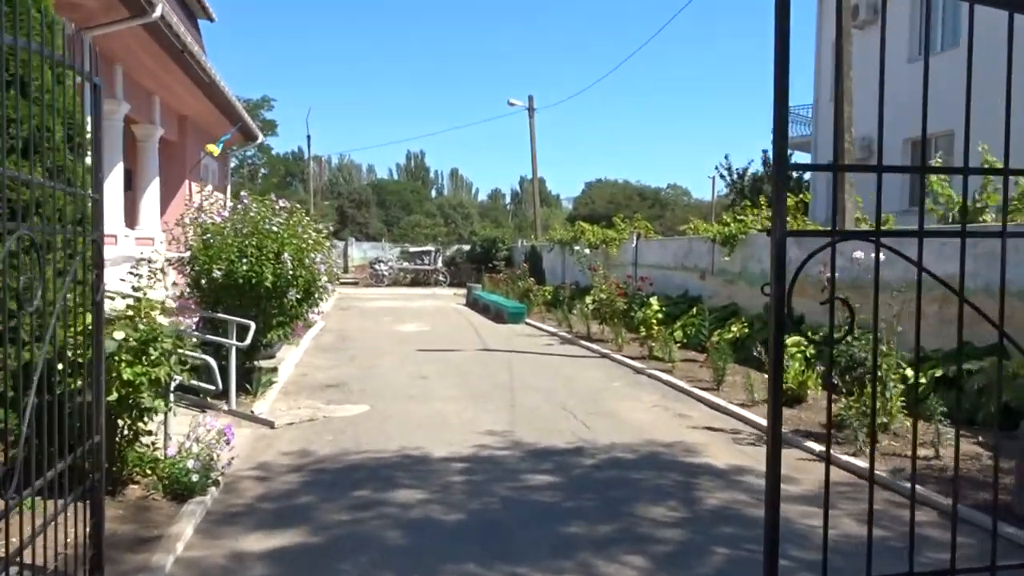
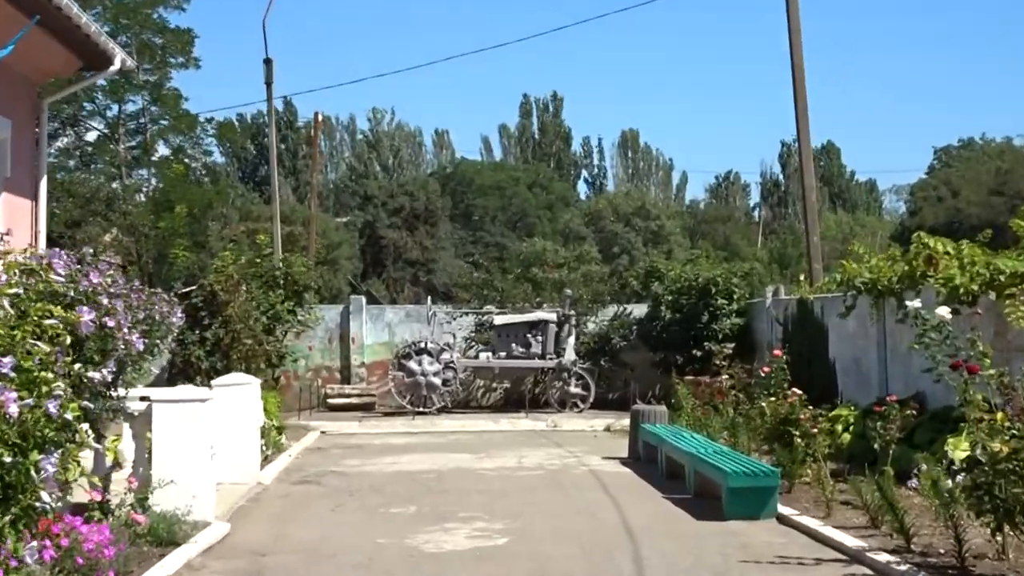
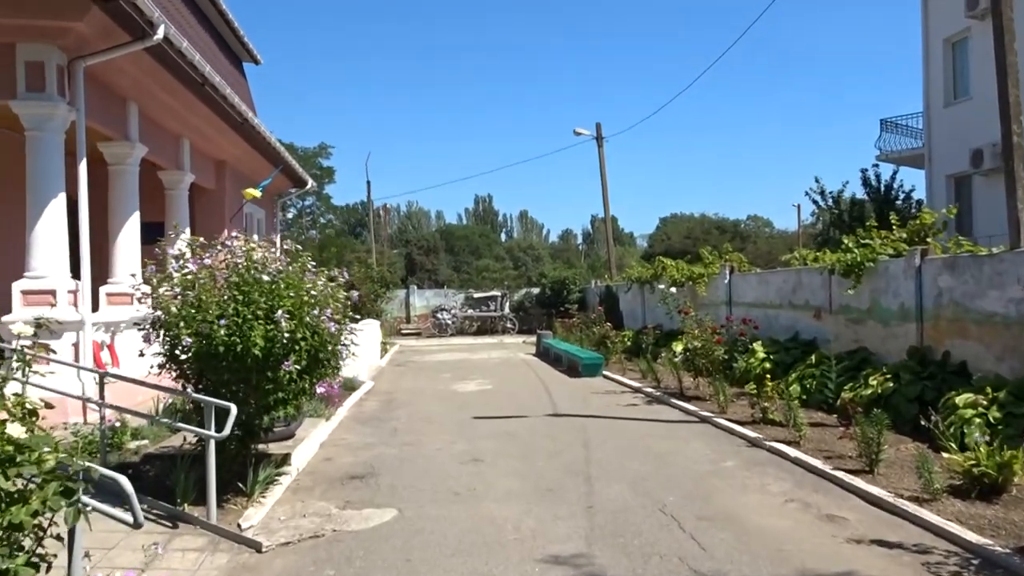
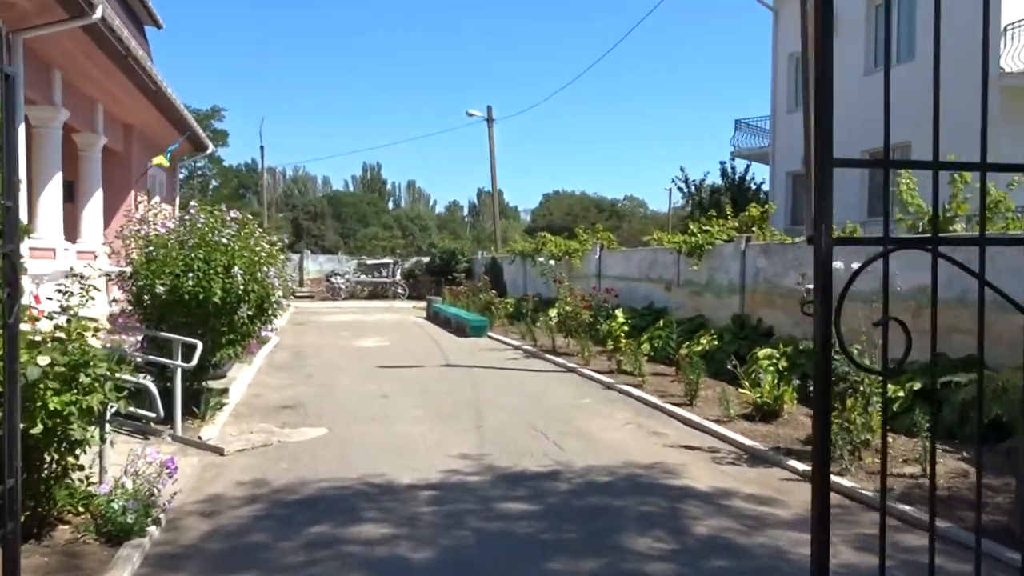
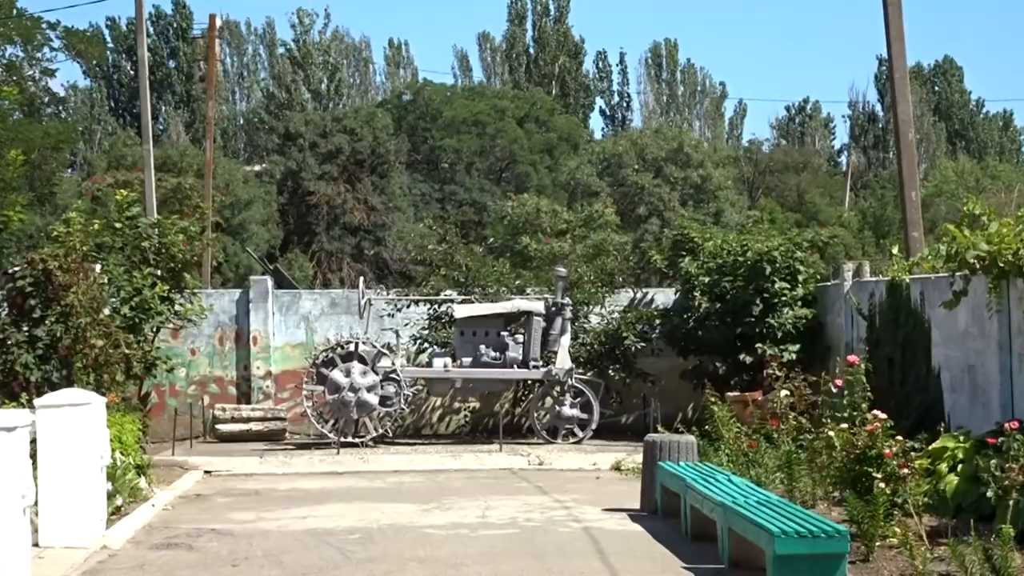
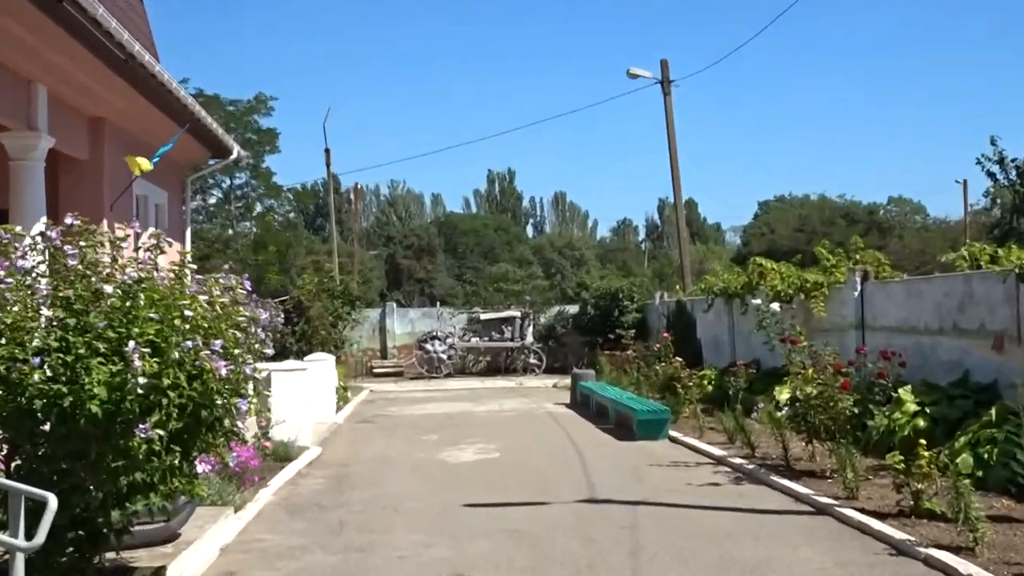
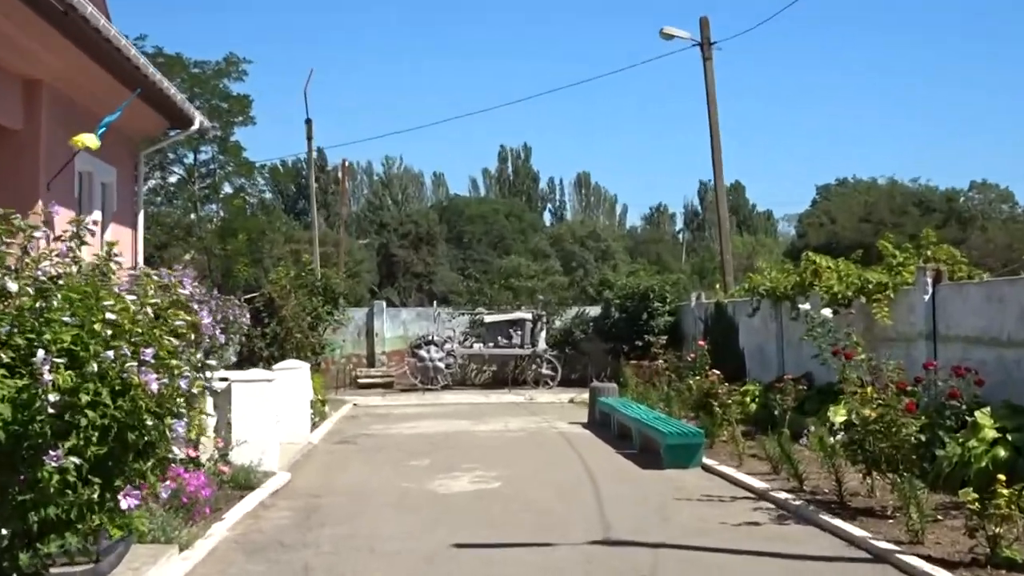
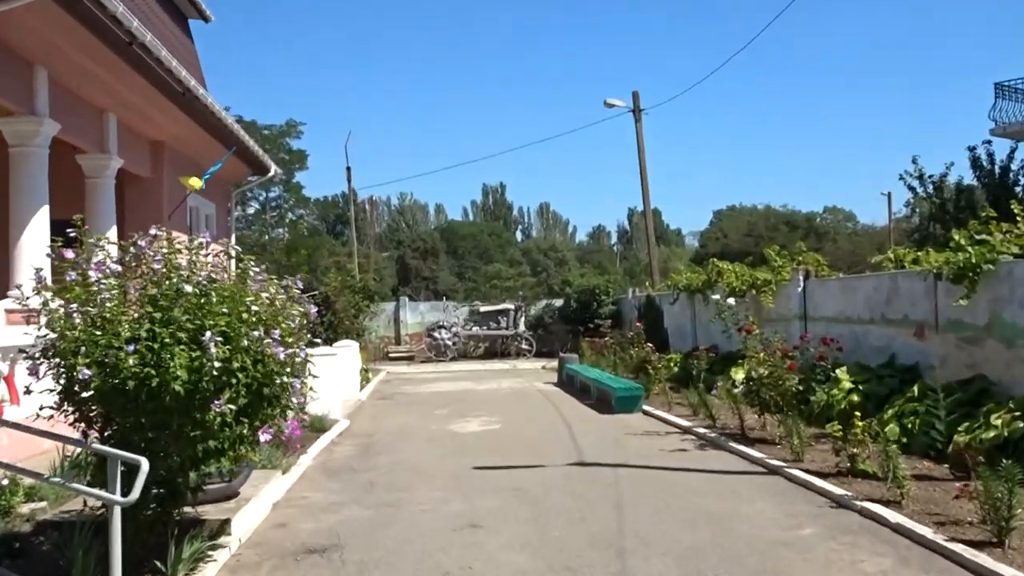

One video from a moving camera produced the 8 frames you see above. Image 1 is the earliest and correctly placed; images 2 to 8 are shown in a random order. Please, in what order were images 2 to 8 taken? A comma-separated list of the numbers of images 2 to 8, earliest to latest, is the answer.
4, 3, 8, 6, 7, 2, 5
